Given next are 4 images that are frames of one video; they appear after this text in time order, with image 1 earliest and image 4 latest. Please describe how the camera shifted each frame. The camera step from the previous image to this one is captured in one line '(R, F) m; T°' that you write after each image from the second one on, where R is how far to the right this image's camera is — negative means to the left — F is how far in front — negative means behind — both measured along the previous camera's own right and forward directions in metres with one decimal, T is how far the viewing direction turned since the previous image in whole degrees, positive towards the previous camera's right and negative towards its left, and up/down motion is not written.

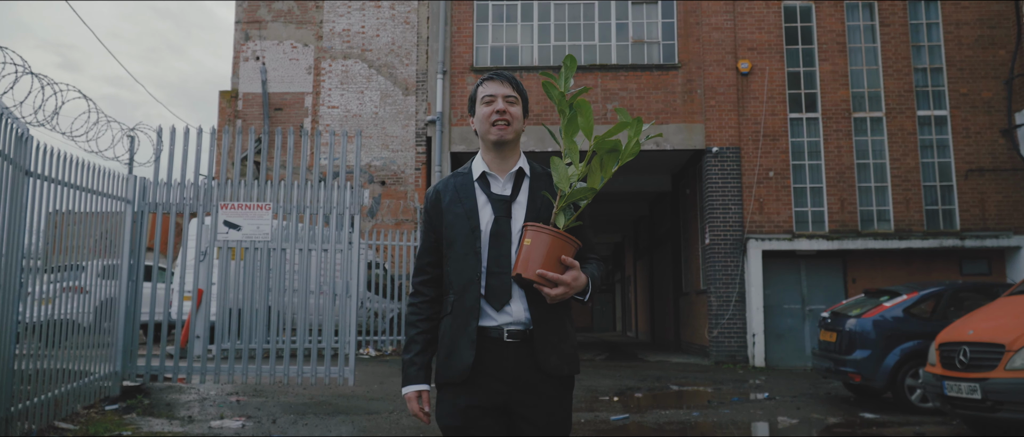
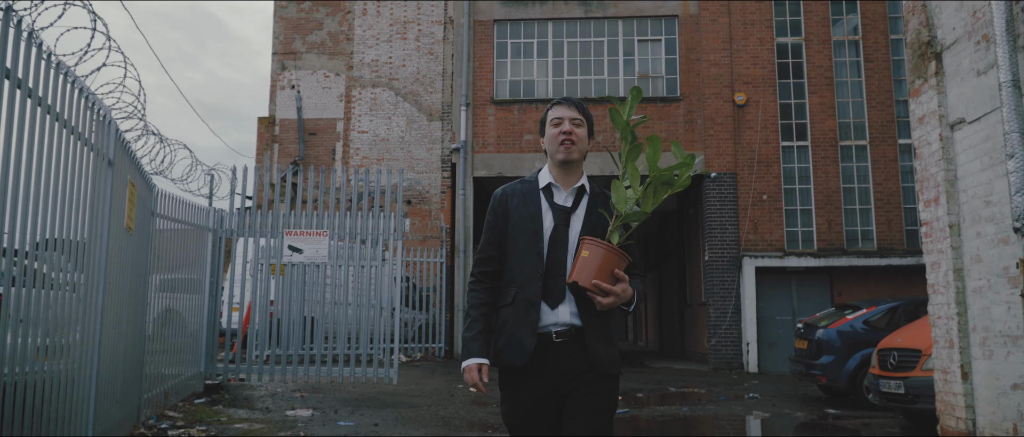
(0.0, -1.3) m; -1°
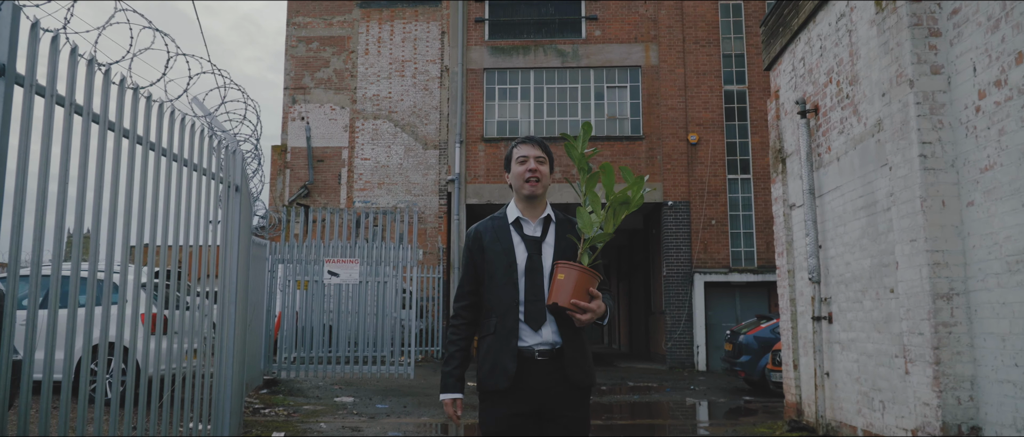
(-0.1, -2.4) m; +1°
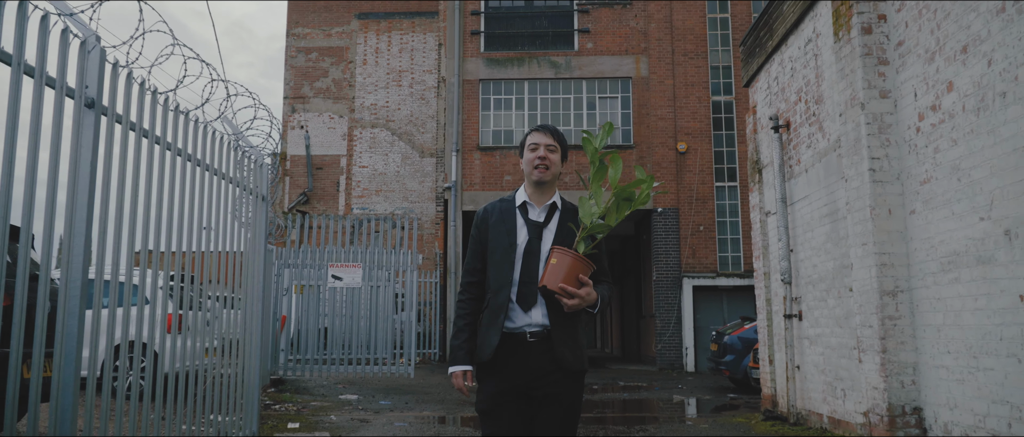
(0.0, -0.5) m; +1°
